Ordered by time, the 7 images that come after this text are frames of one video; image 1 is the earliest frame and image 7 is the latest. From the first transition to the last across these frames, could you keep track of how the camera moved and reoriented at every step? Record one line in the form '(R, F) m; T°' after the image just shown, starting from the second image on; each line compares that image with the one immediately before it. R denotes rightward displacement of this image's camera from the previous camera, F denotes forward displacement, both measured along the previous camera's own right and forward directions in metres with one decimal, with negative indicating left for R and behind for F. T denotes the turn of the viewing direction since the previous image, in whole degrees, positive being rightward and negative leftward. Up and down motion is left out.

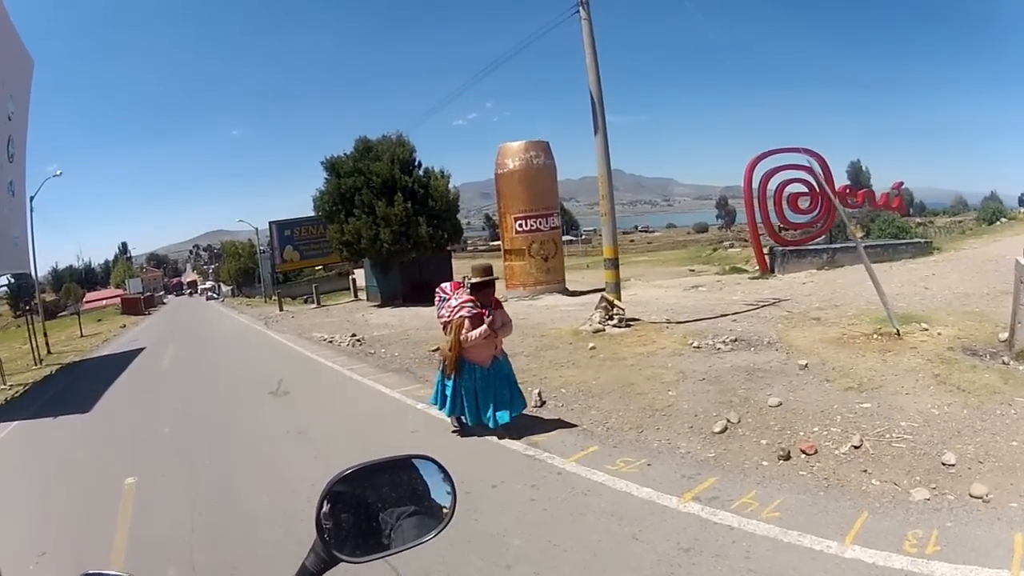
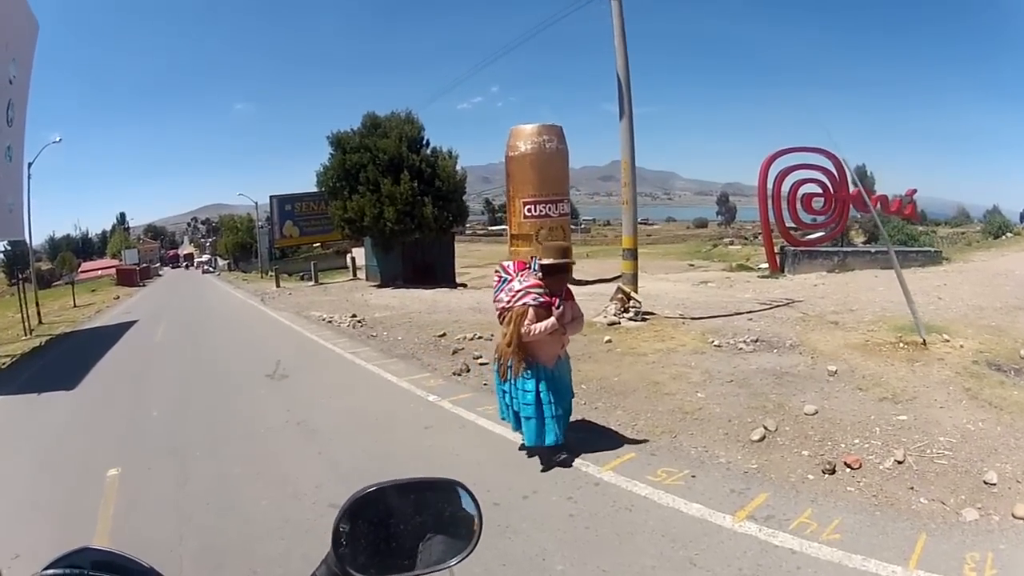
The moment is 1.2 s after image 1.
(-0.3, +0.4) m; 0°
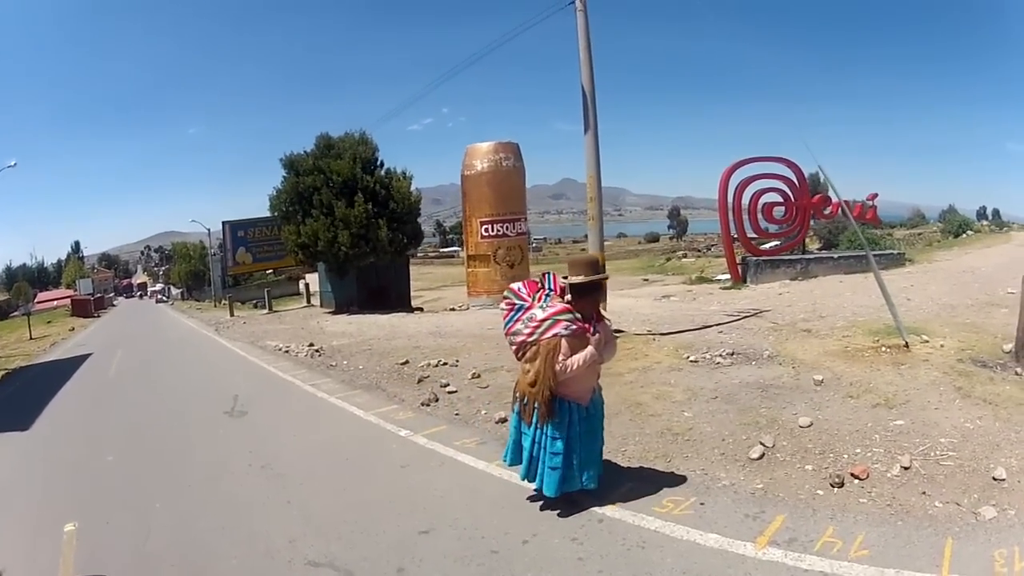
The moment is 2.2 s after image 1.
(-0.2, +0.4) m; +4°
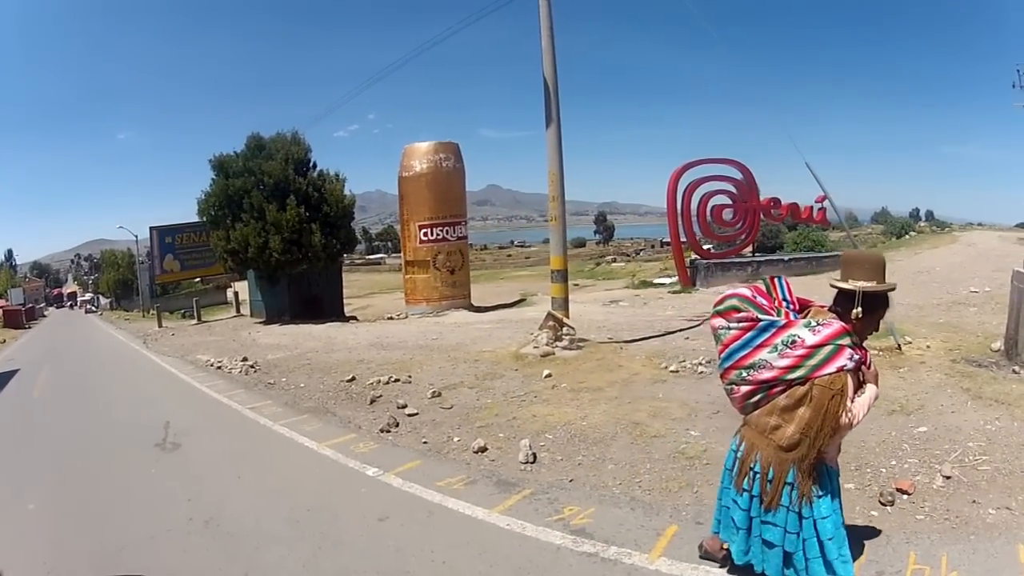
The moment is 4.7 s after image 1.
(-0.4, +0.8) m; +6°
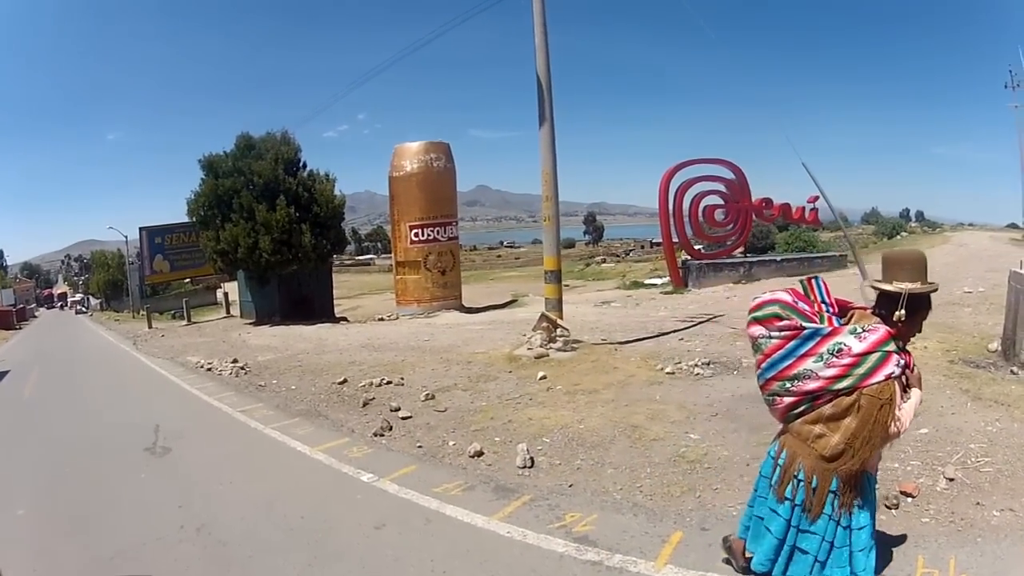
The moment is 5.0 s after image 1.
(-0.1, +0.1) m; +1°
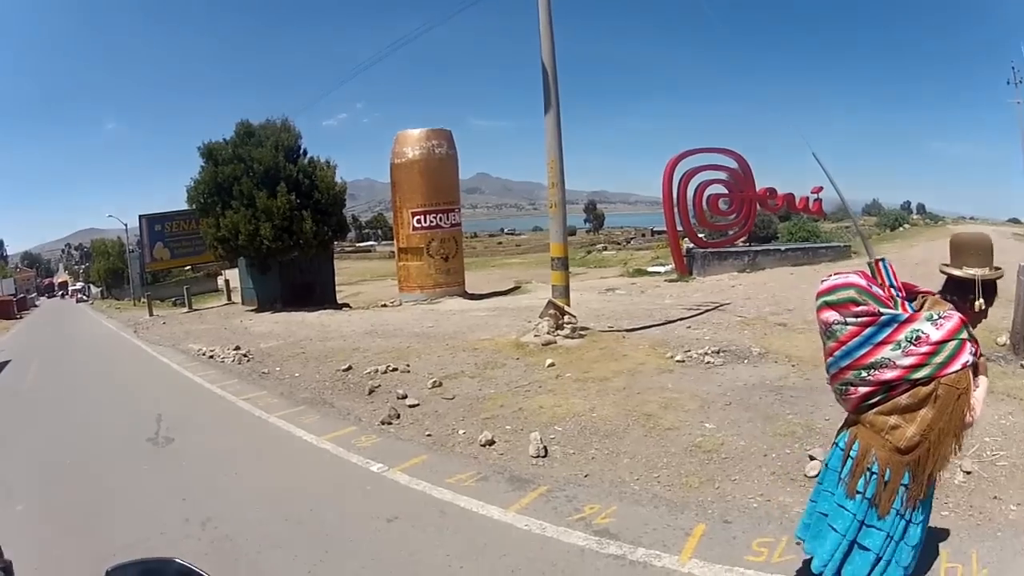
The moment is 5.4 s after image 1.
(-0.1, +0.1) m; 0°
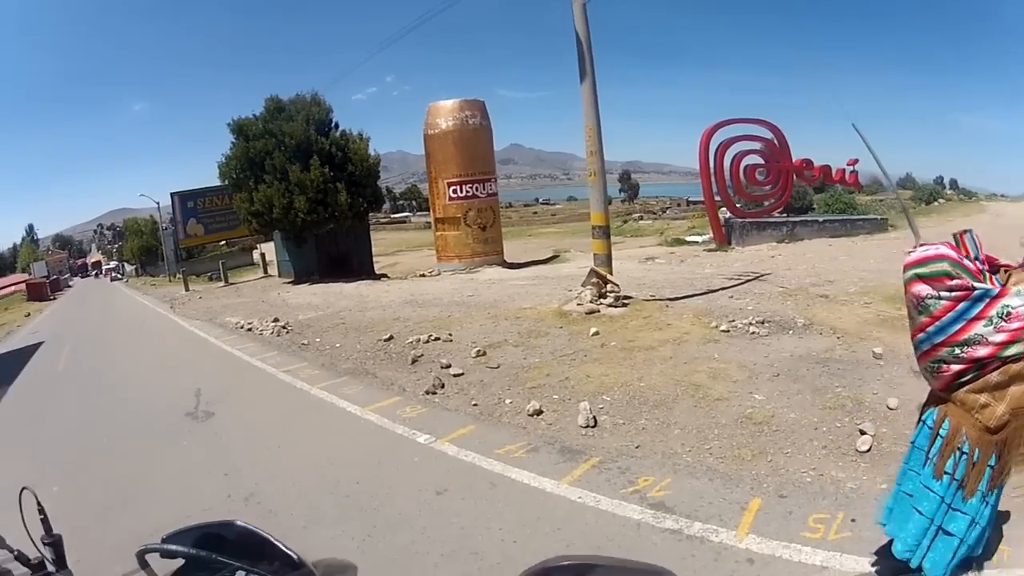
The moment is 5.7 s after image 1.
(-0.1, +0.1) m; -3°
